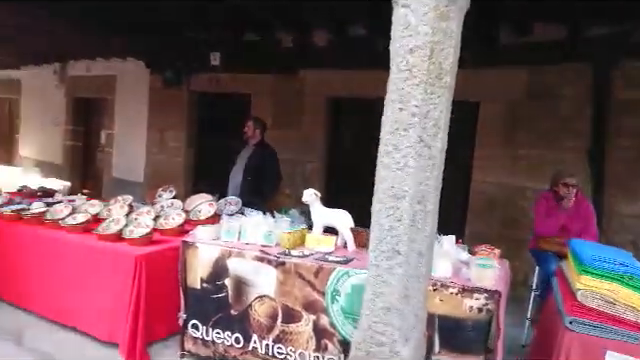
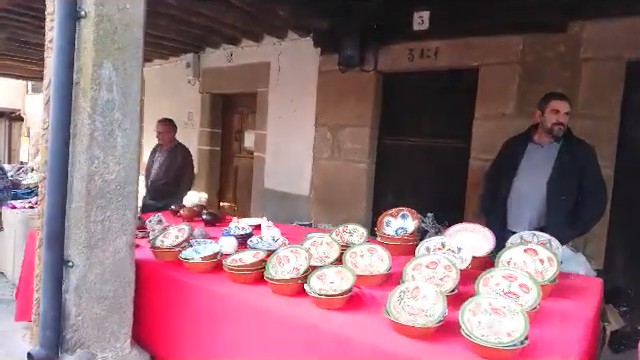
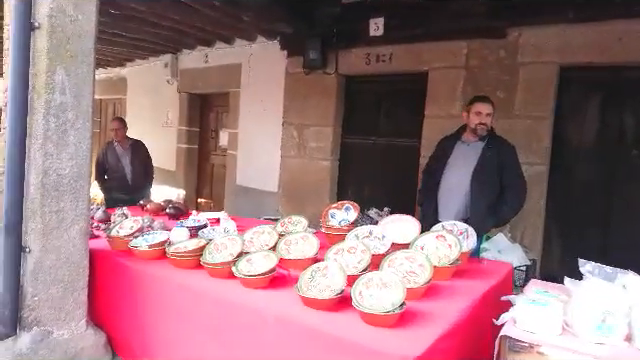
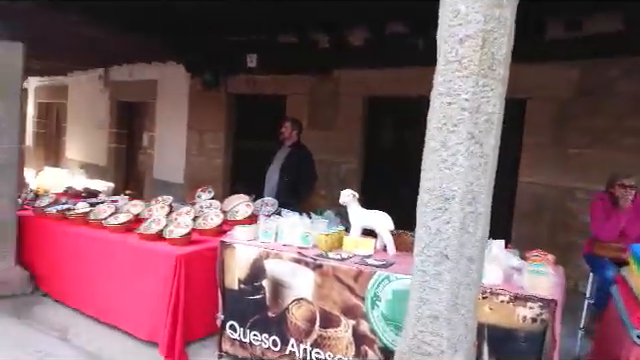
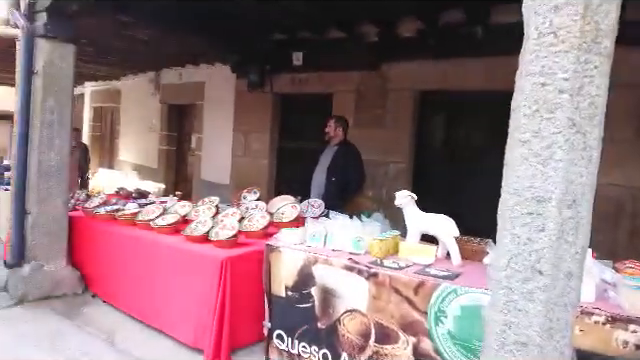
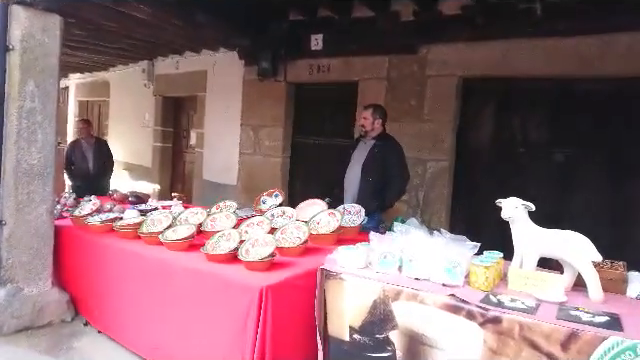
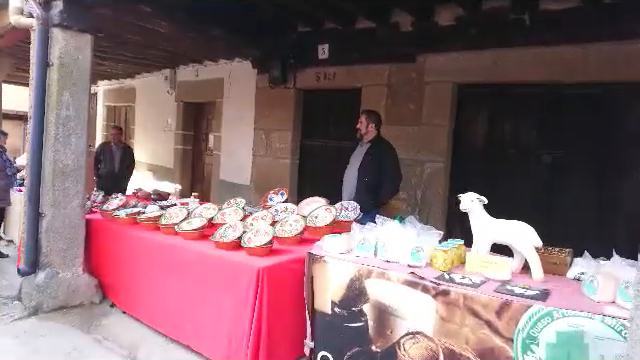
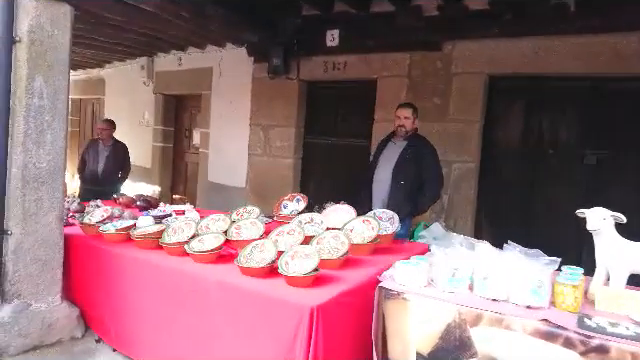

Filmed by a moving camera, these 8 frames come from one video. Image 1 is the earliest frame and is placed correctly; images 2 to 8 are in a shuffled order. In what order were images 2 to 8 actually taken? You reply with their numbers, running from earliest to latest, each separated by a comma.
4, 5, 7, 6, 8, 3, 2
